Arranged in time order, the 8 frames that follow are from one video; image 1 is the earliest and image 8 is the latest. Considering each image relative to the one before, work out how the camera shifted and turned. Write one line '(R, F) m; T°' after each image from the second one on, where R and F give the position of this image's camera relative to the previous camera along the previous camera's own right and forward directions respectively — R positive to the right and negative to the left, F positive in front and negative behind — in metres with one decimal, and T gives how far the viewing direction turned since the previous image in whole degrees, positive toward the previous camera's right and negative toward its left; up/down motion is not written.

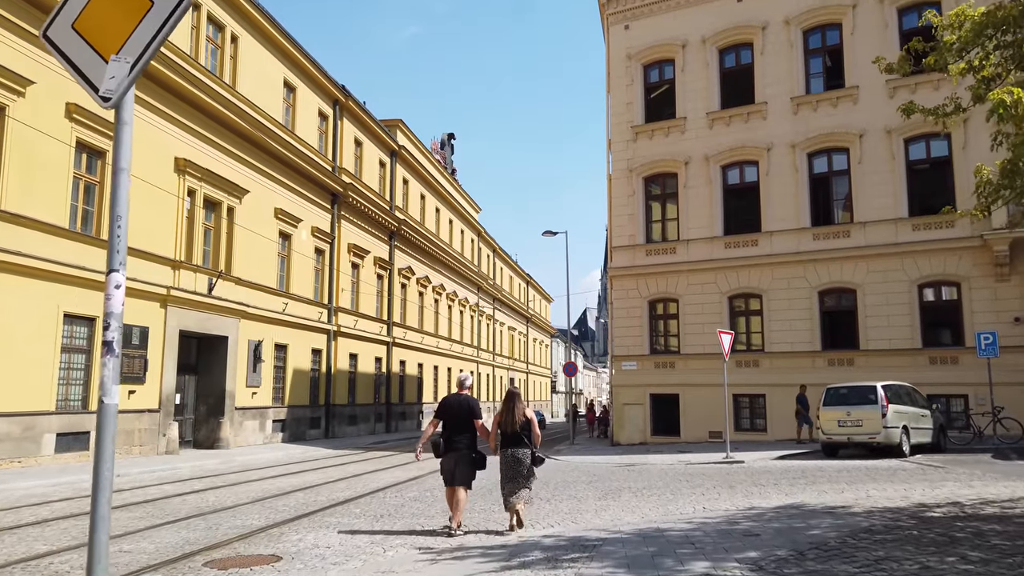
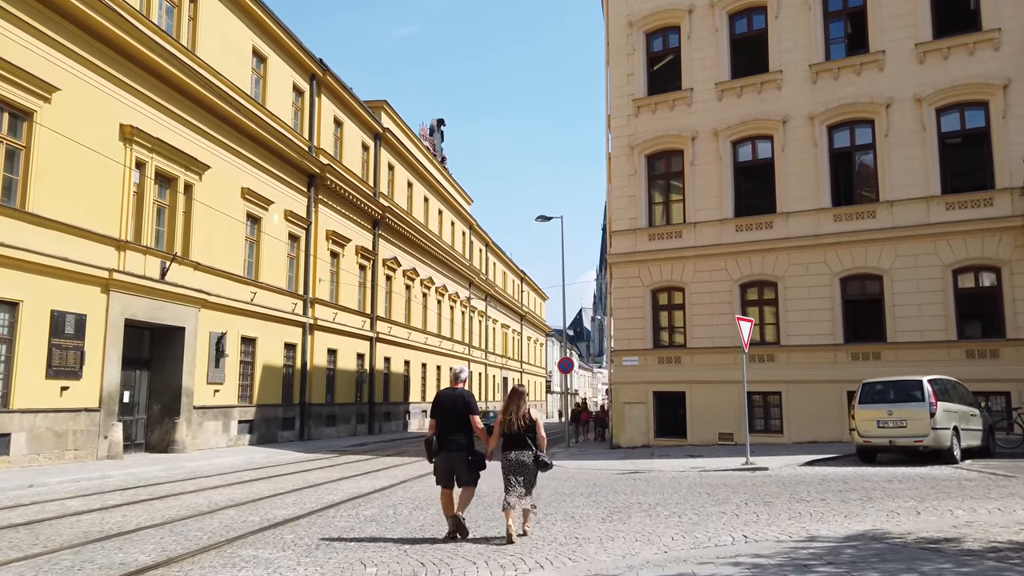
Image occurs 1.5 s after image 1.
(+0.2, +2.4) m; 0°
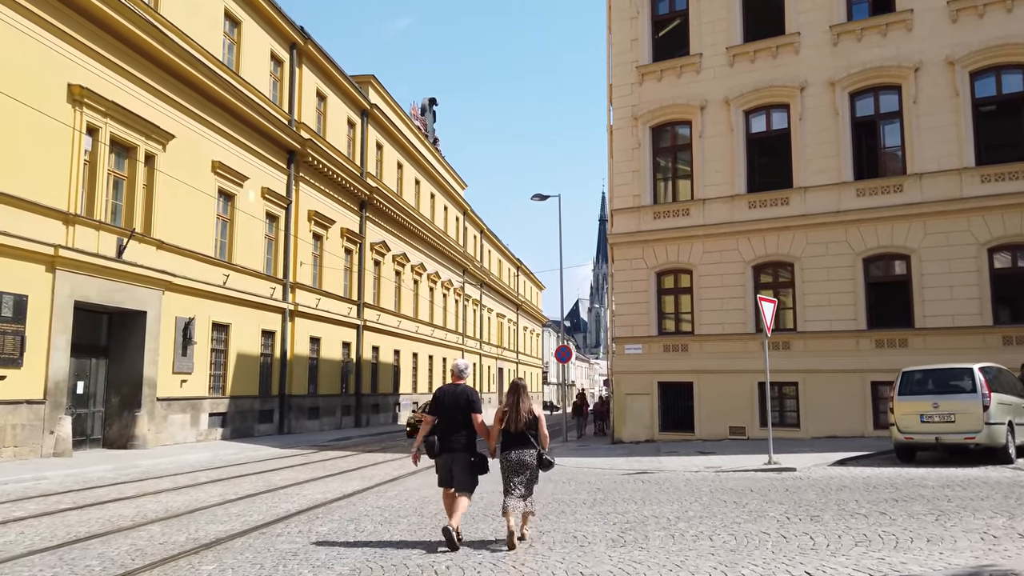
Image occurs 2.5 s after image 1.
(+0.1, +1.8) m; 0°
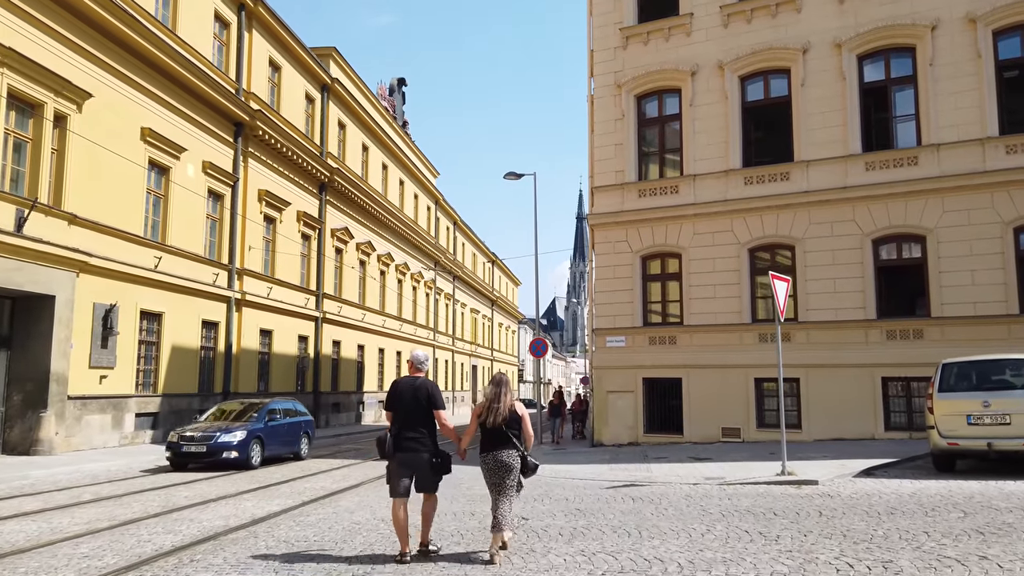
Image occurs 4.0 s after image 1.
(+0.2, +2.4) m; +2°
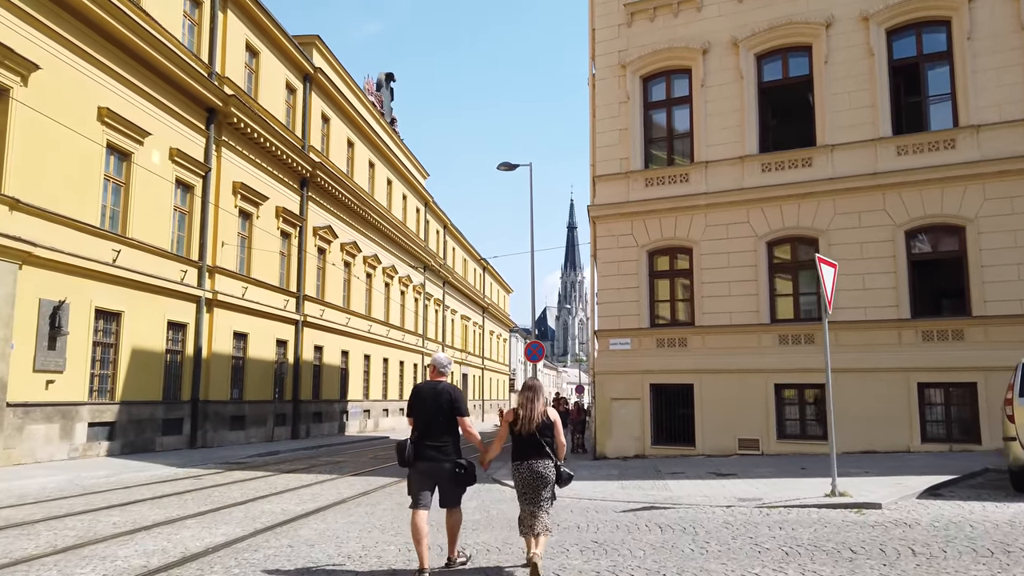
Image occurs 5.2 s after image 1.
(-0.1, +1.8) m; +1°
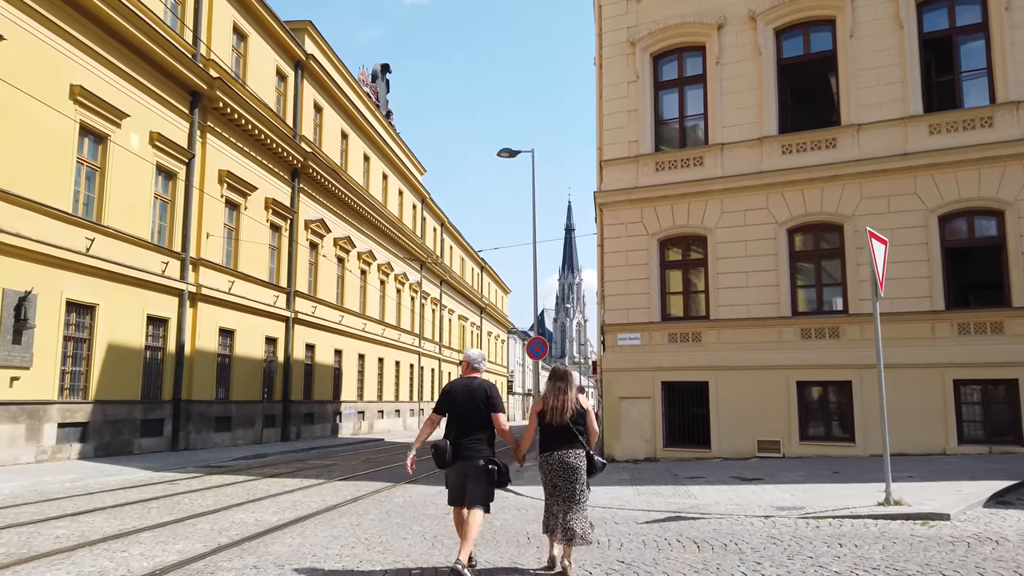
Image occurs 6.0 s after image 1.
(-0.1, +1.2) m; 0°
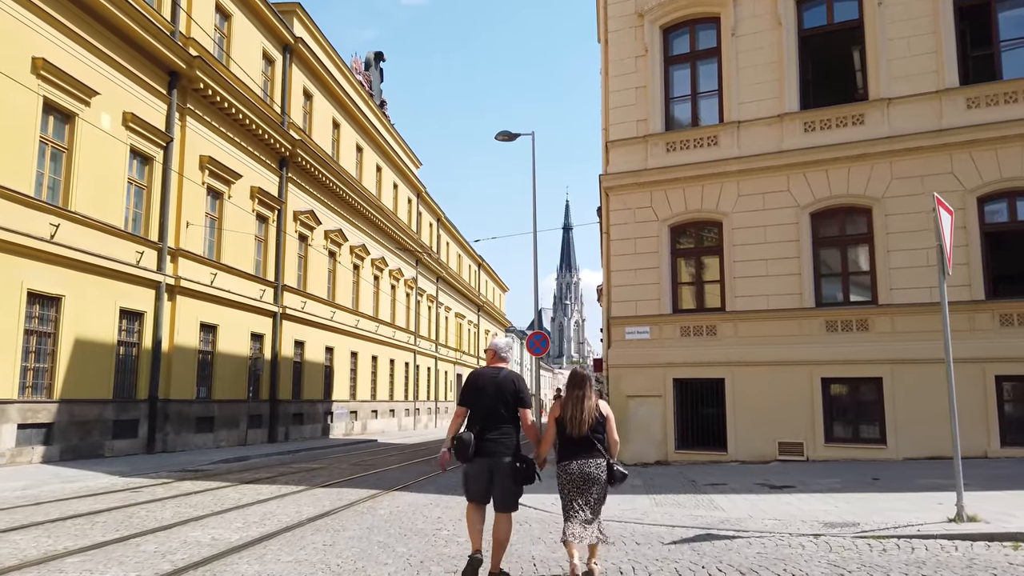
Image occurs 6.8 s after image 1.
(0.0, +1.3) m; 0°
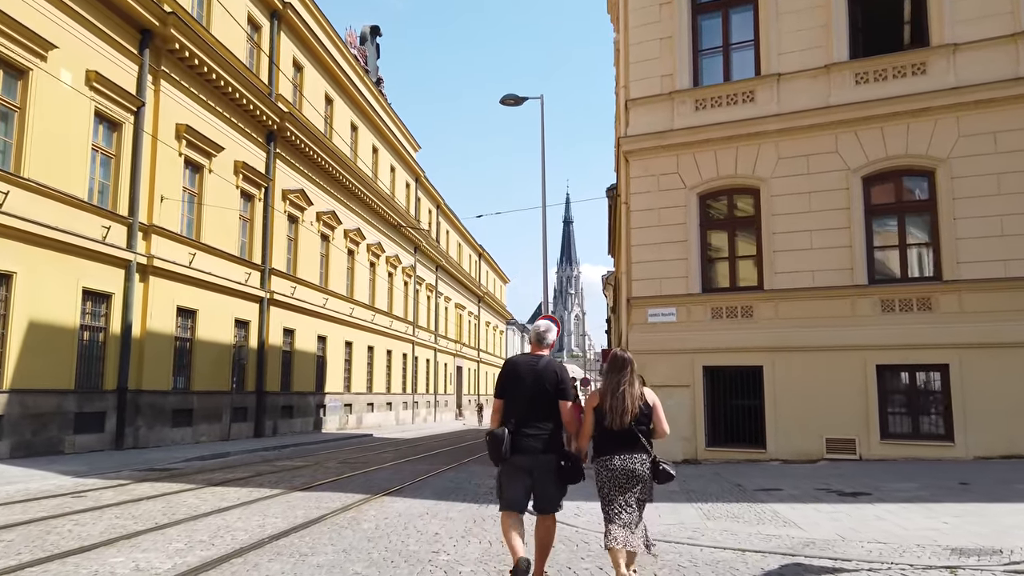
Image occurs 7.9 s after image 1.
(-0.2, +1.9) m; 0°
